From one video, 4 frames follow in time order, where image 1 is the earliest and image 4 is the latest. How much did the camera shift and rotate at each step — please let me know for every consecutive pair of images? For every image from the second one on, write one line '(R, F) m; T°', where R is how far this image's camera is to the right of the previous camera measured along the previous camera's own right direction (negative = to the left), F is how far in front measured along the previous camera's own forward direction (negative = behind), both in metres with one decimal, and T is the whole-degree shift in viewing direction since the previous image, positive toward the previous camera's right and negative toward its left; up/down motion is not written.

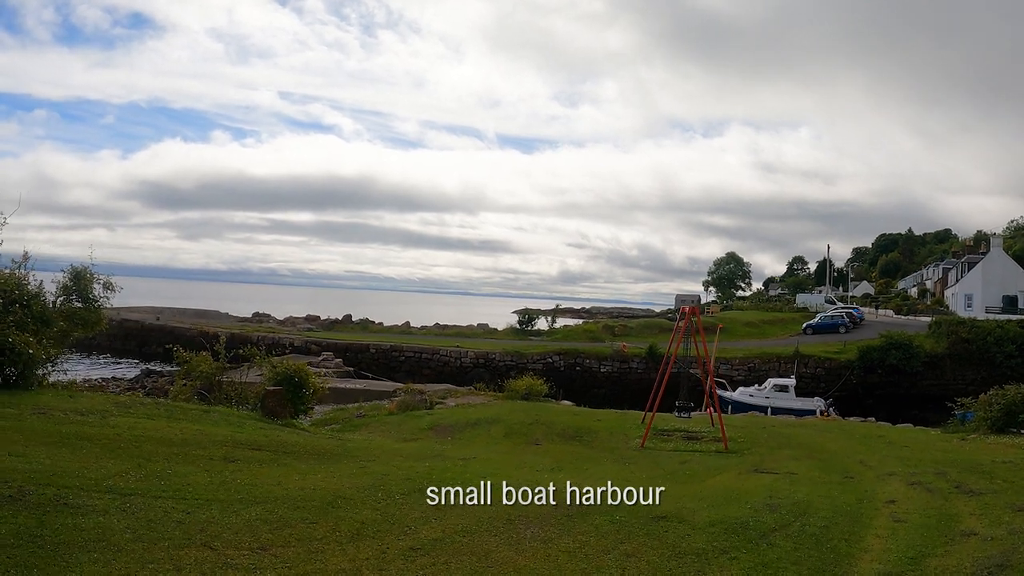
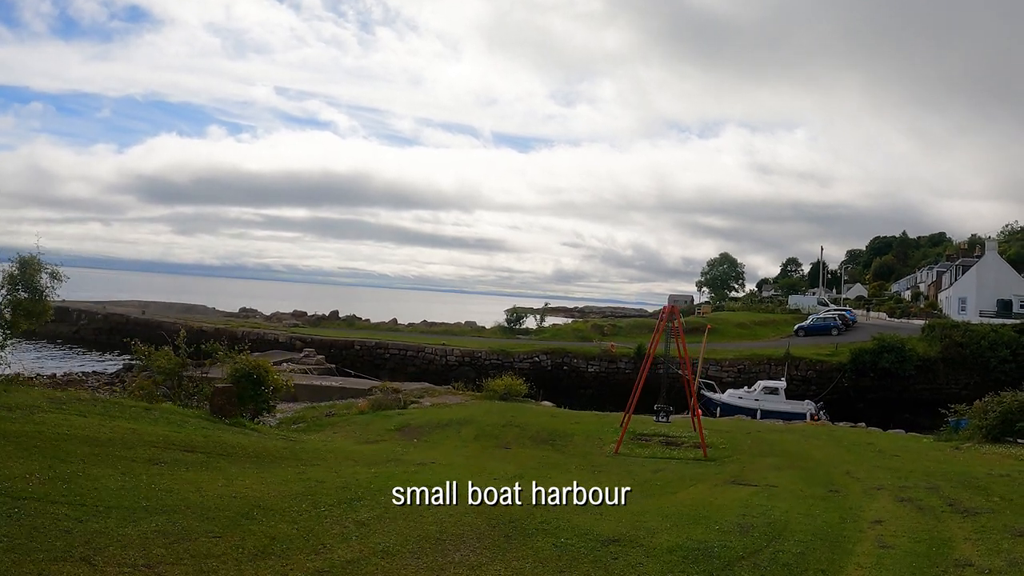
(+0.5, +0.8) m; 0°
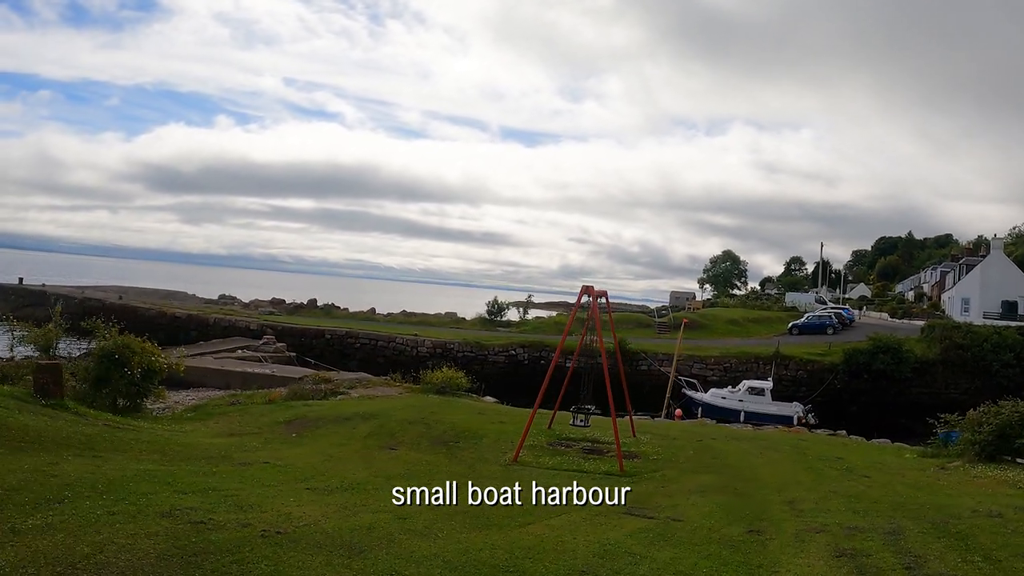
(+1.9, +2.5) m; 0°
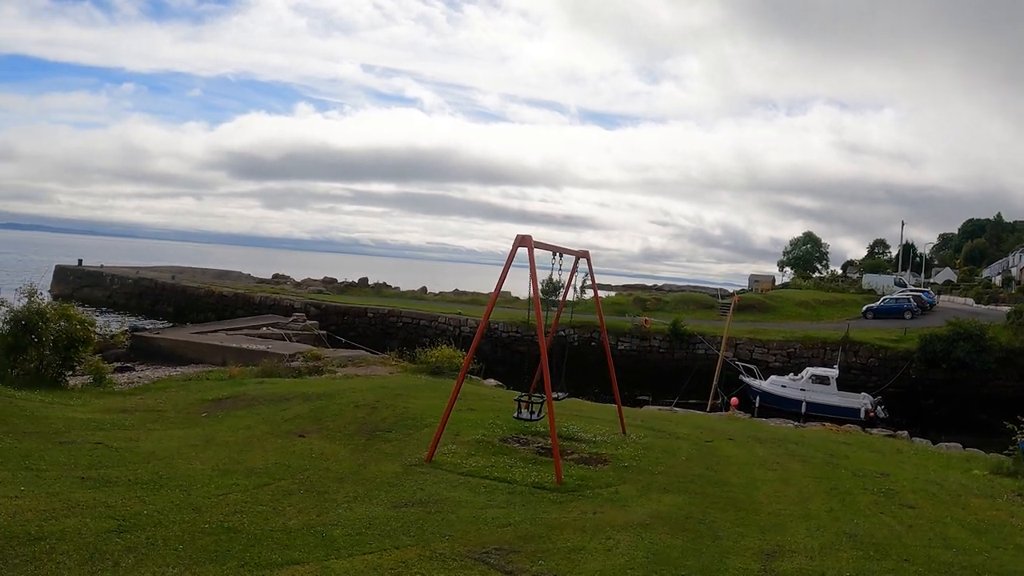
(+1.8, +2.7) m; -6°
